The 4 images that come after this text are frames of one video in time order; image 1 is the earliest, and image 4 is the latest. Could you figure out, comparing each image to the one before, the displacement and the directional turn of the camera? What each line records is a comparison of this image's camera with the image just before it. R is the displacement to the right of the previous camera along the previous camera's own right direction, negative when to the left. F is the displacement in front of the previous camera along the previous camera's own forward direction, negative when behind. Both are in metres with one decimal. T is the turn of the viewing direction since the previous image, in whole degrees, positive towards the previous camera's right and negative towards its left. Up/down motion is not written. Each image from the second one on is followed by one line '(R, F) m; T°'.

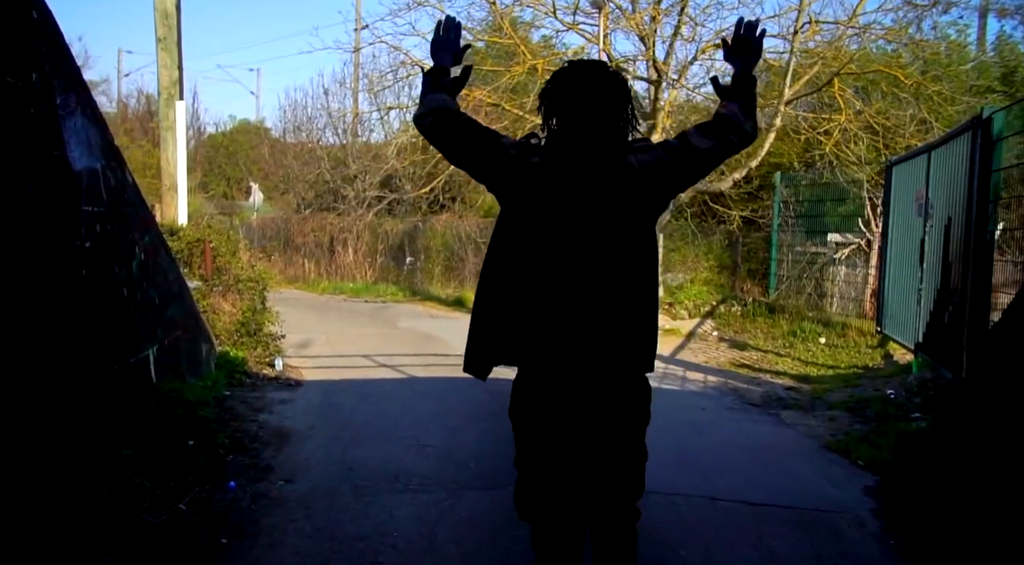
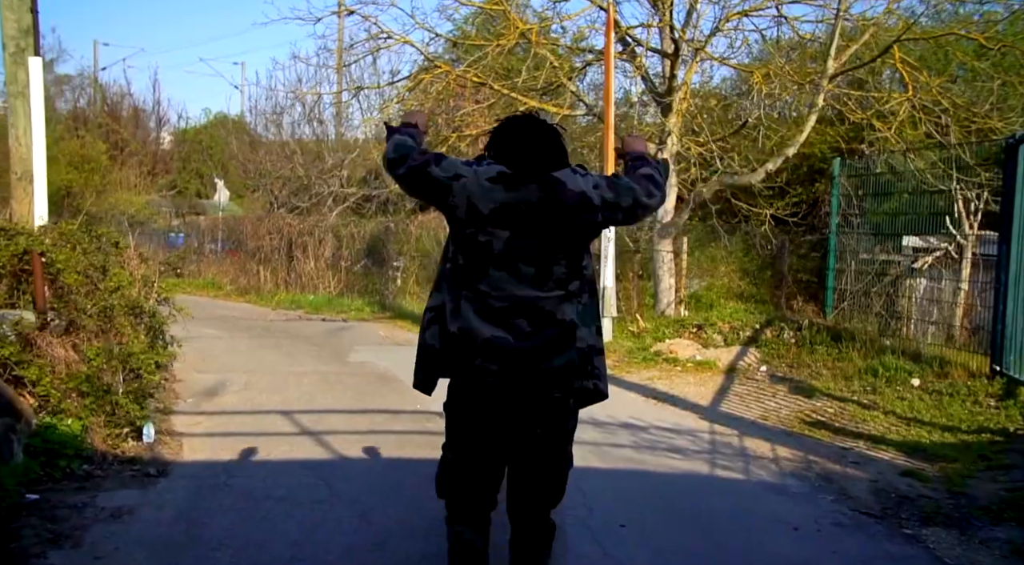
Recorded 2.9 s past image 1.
(+0.1, +2.9) m; 0°
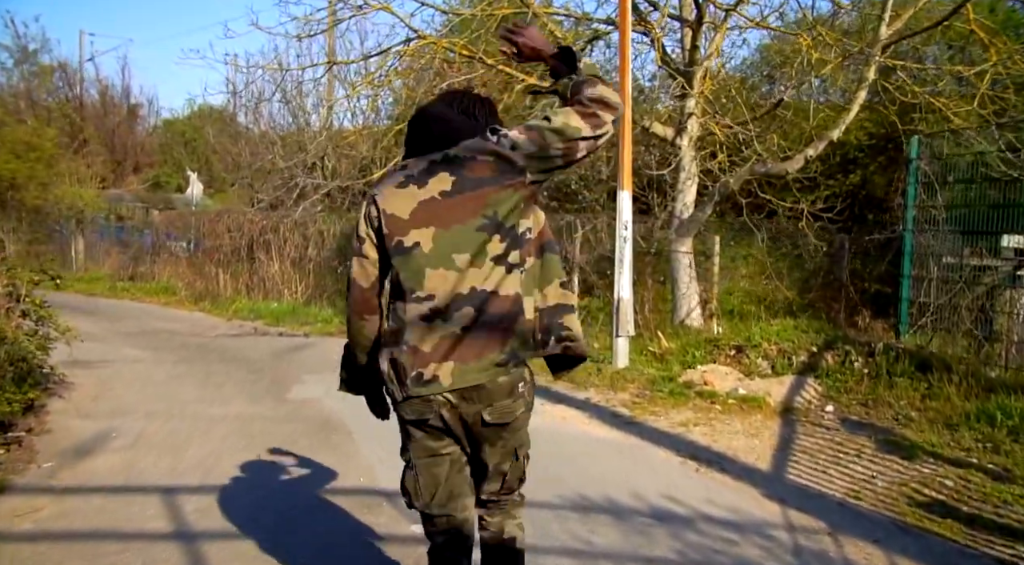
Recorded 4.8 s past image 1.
(+0.1, +2.2) m; 0°
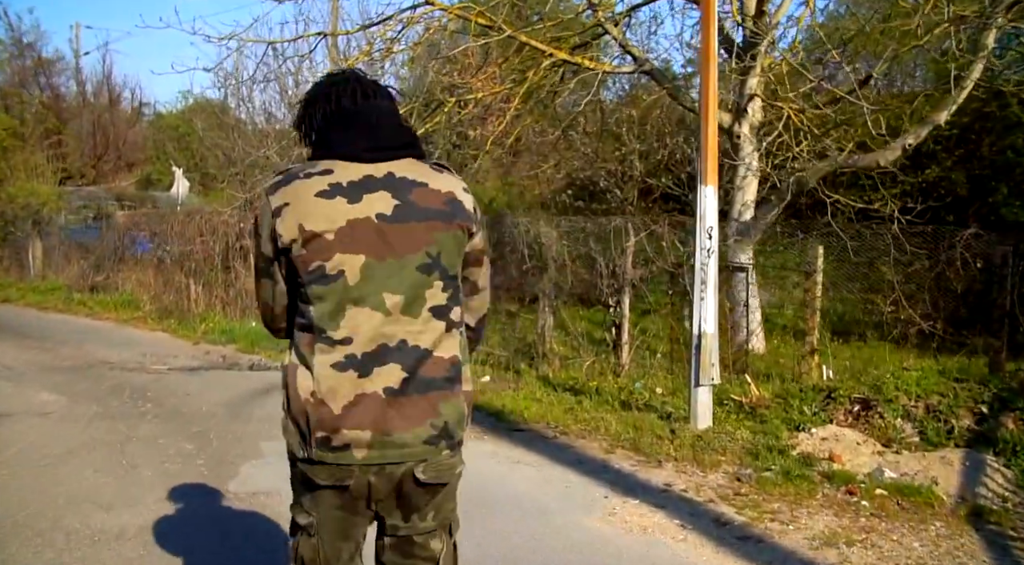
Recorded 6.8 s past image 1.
(-0.2, +2.4) m; -1°
